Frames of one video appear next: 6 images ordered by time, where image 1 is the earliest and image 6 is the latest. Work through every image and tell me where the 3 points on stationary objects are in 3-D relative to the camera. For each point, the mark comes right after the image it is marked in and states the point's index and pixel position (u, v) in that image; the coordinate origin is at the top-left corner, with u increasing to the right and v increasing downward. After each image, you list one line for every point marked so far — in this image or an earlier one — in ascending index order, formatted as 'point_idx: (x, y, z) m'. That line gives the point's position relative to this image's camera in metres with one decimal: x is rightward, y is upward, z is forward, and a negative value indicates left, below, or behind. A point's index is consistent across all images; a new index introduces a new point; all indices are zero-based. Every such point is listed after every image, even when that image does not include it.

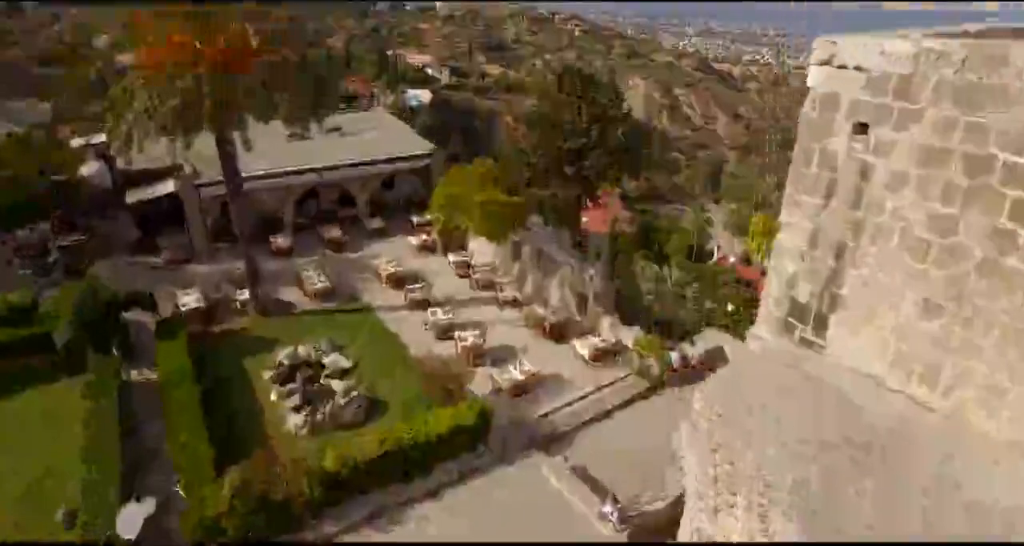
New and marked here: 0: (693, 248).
0: (+5.1, +0.6, +16.8) m
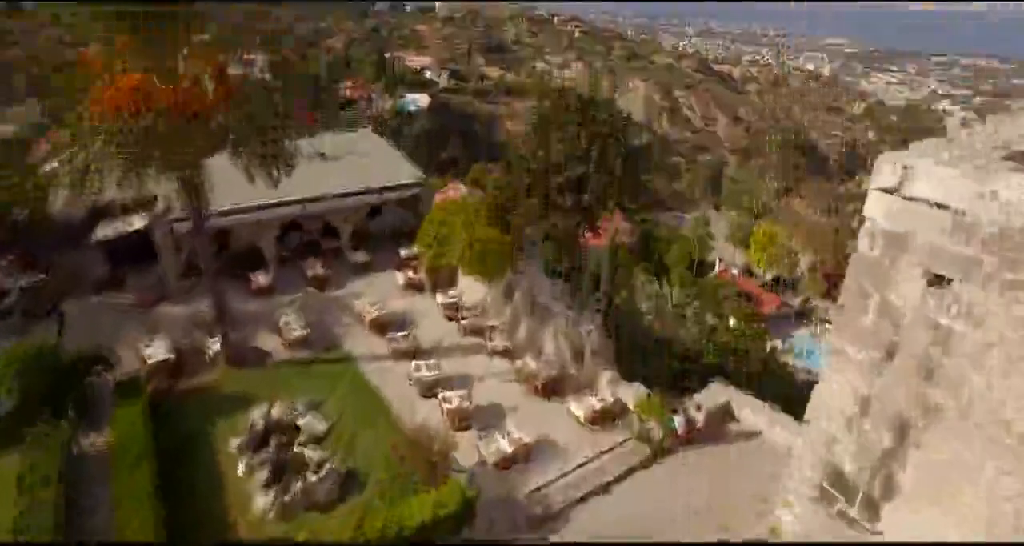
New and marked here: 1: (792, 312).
0: (+5.0, +0.3, +16.5) m
1: (+7.2, -1.0, +15.5) m
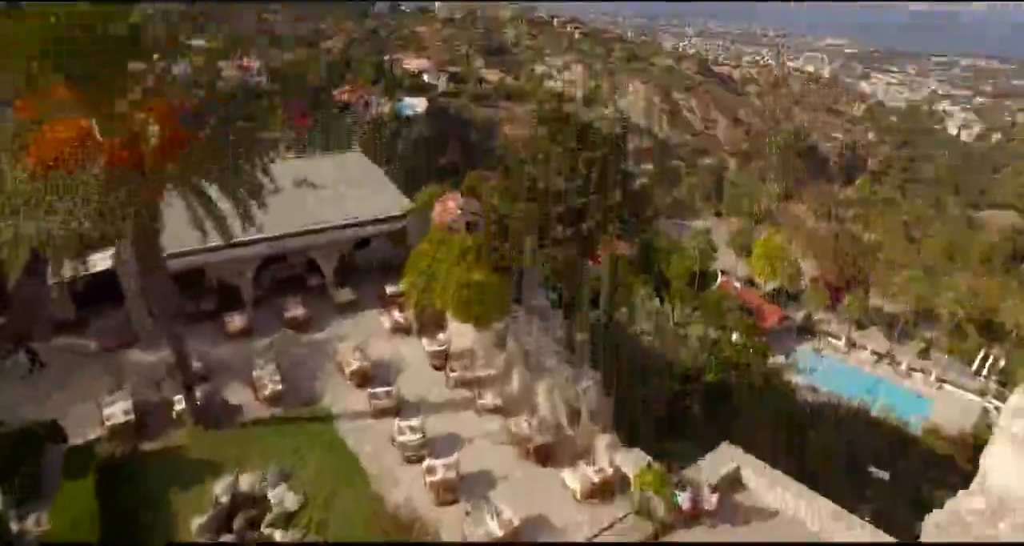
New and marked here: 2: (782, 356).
0: (+5.0, -0.1, +16.2) m
1: (+7.1, -1.4, +15.2) m
2: (+6.4, -2.0, +14.2) m
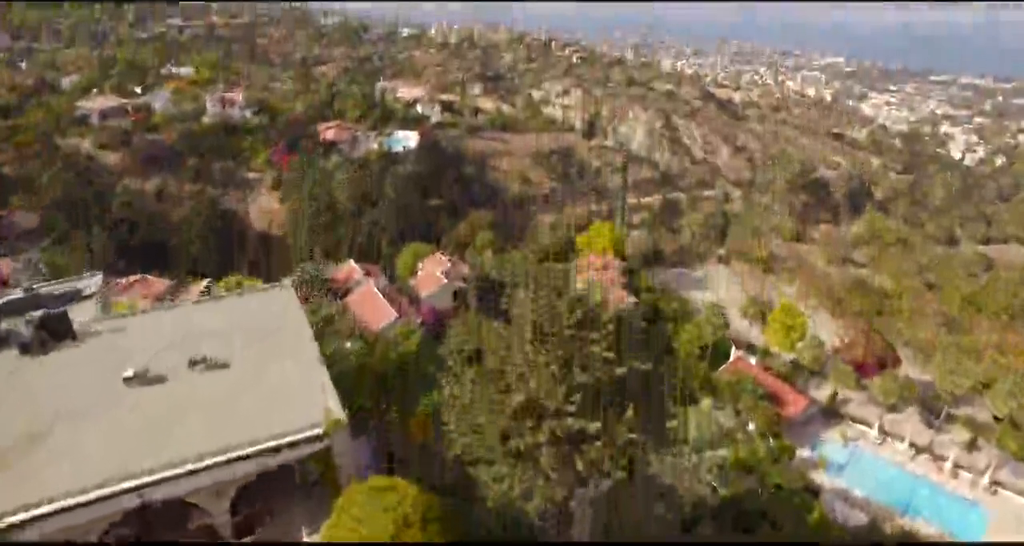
0: (+4.8, -1.8, +14.7) m
1: (+6.9, -3.1, +13.7) m
2: (+6.2, -3.7, +12.6) m
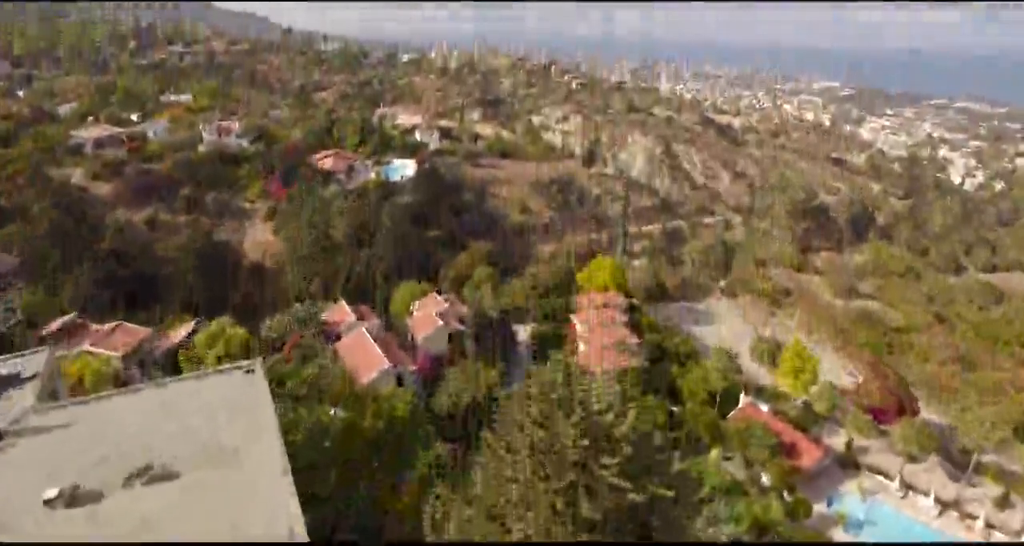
0: (+4.7, -2.8, +14.0) m
1: (+6.9, -4.0, +13.0) m
2: (+6.2, -4.5, +11.9) m
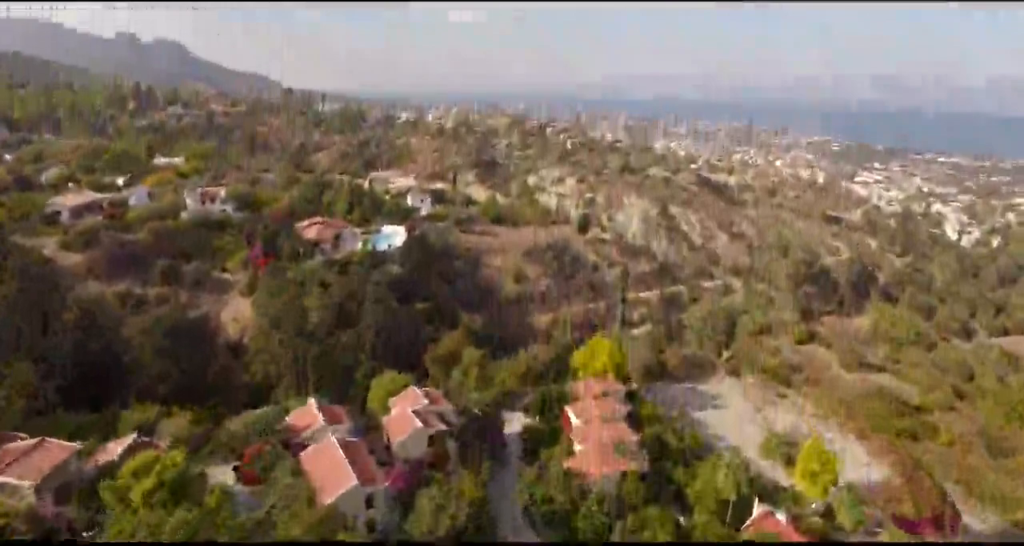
0: (+4.5, -4.7, +12.6) m
1: (+6.7, -5.8, +11.5) m
2: (+5.9, -6.3, +10.3) m
